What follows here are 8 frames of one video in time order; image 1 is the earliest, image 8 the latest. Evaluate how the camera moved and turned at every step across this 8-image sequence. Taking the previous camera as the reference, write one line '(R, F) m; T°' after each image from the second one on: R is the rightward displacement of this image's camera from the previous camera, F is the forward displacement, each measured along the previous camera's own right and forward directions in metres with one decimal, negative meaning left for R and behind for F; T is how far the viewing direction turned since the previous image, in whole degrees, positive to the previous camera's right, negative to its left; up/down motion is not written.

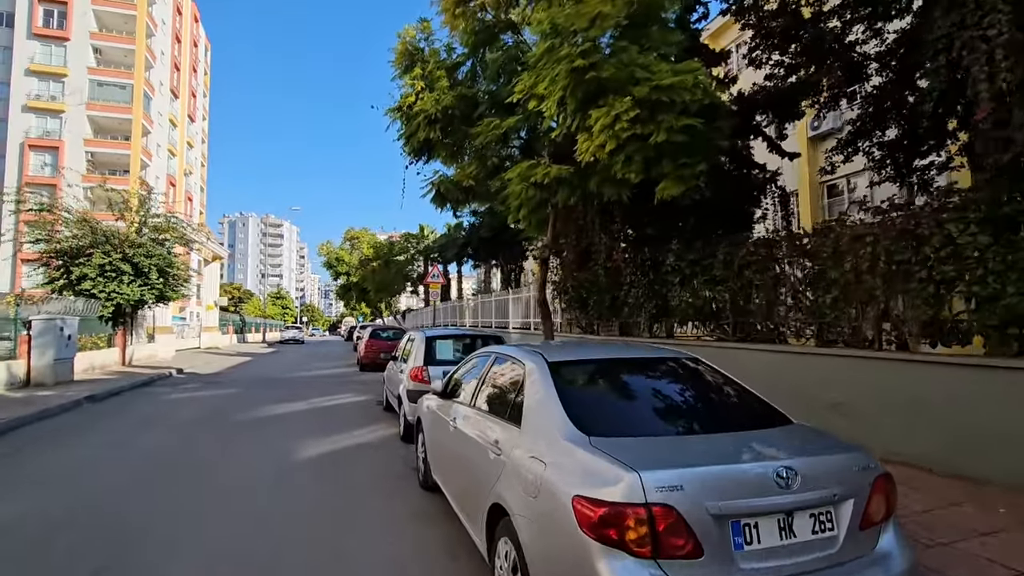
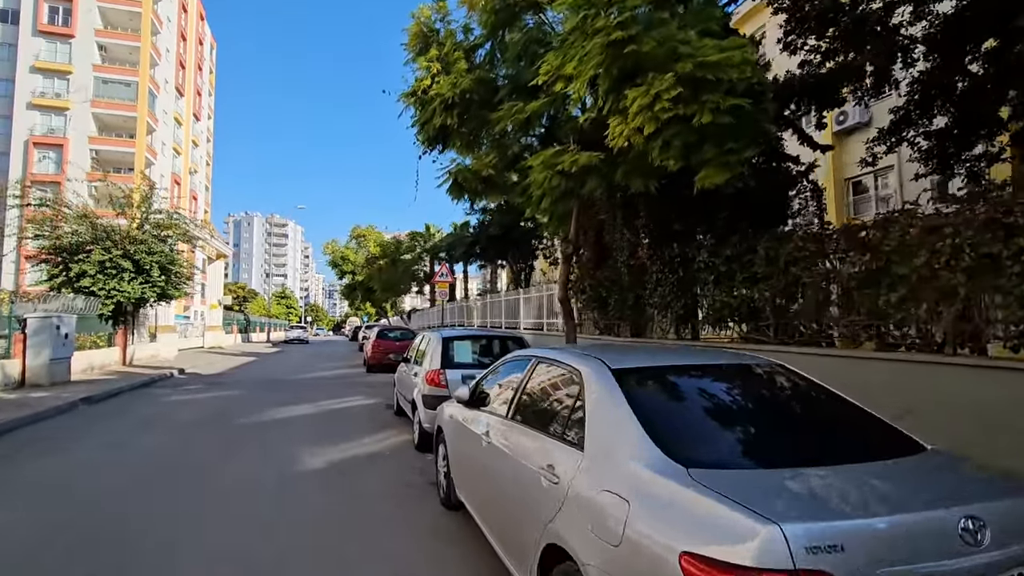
(-0.3, +0.6) m; 0°
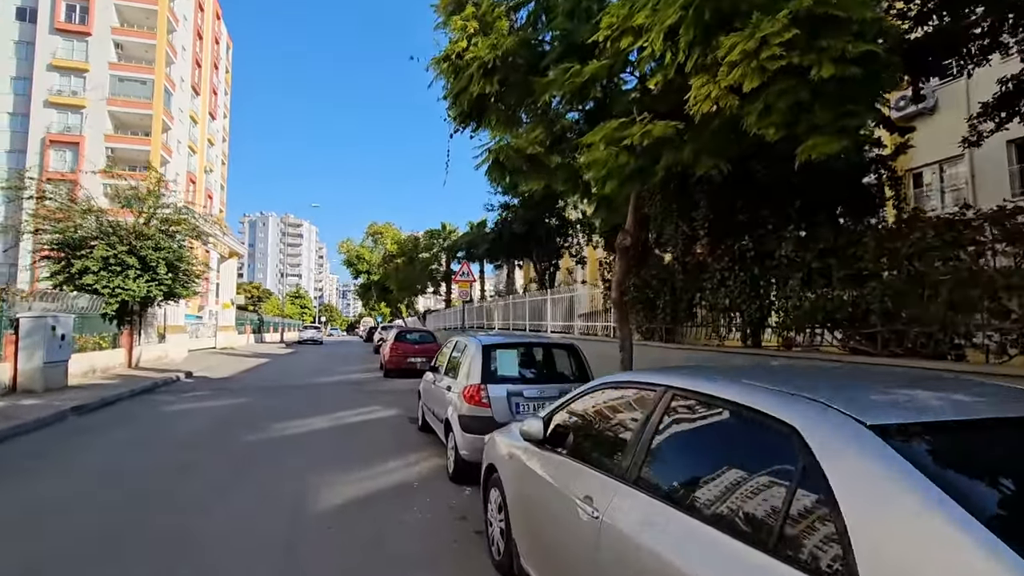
(-0.5, +1.3) m; -1°
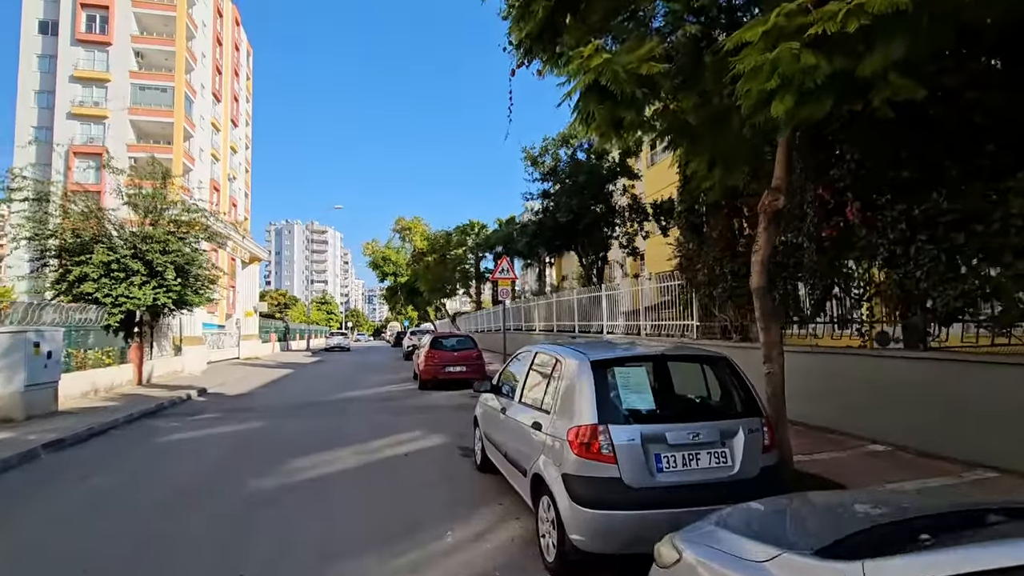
(-0.8, +2.2) m; -3°
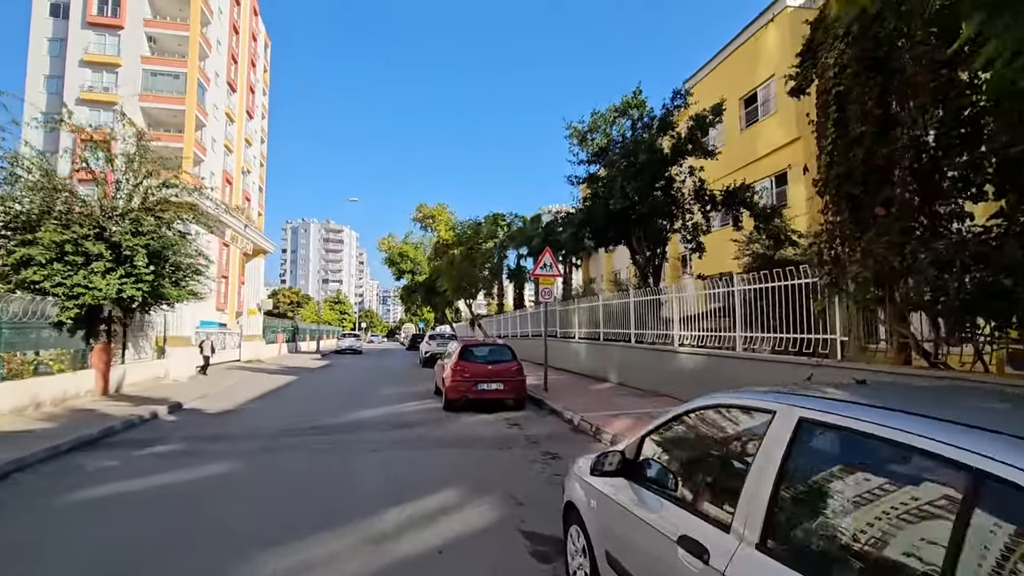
(-0.9, +3.1) m; -1°
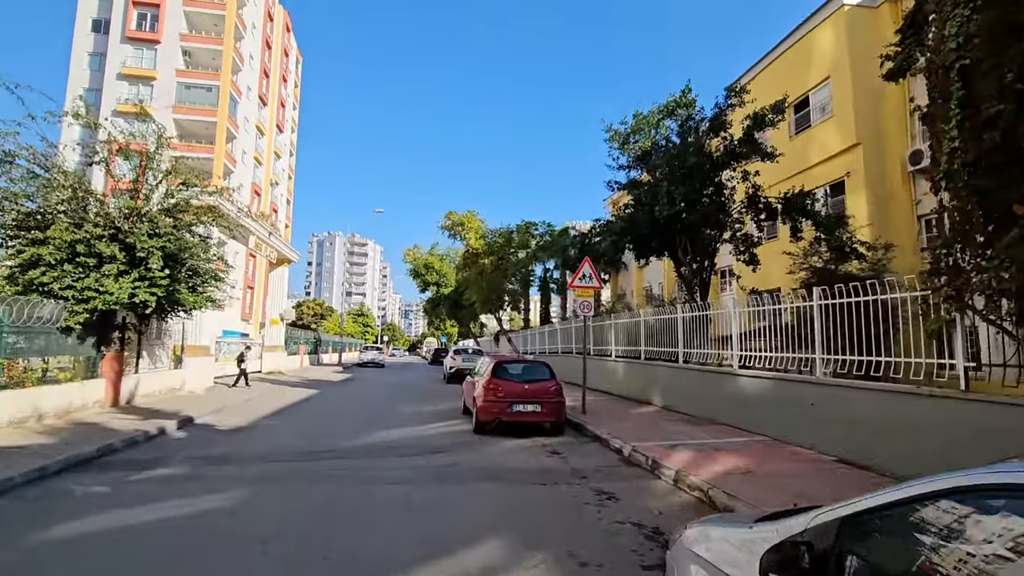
(-0.4, +1.1) m; -2°
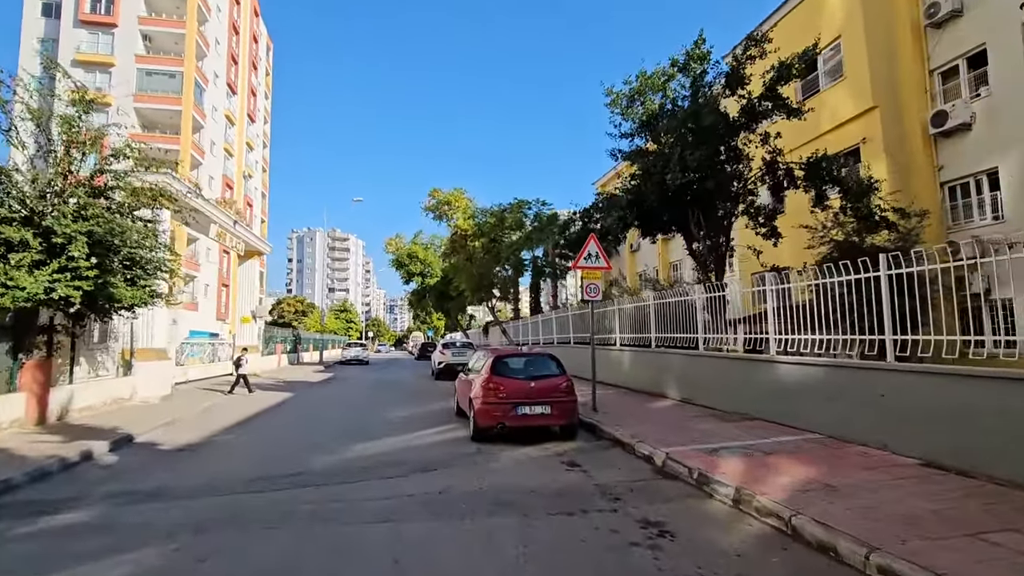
(-0.3, +1.7) m; +2°
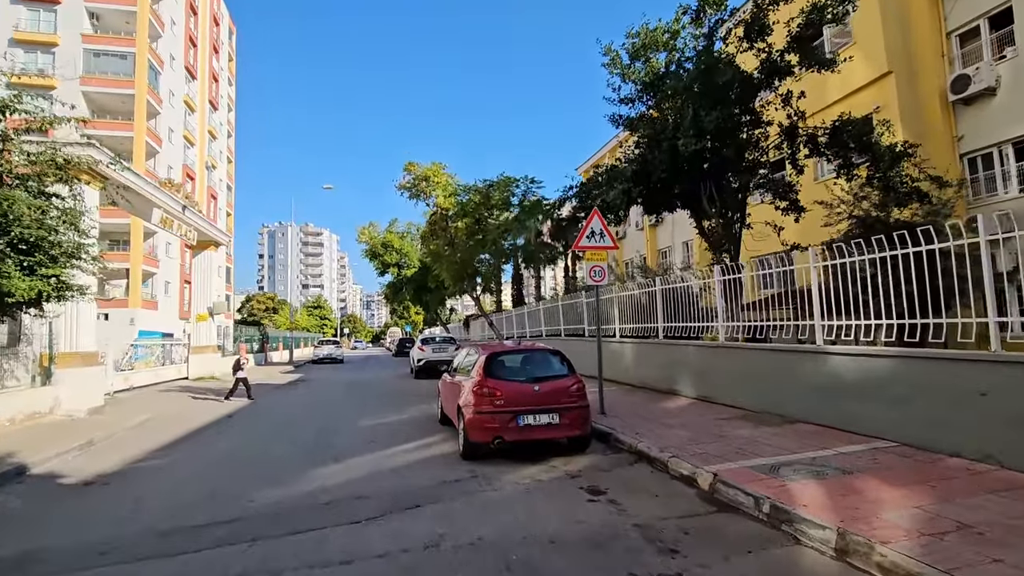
(-0.3, +1.8) m; +2°
